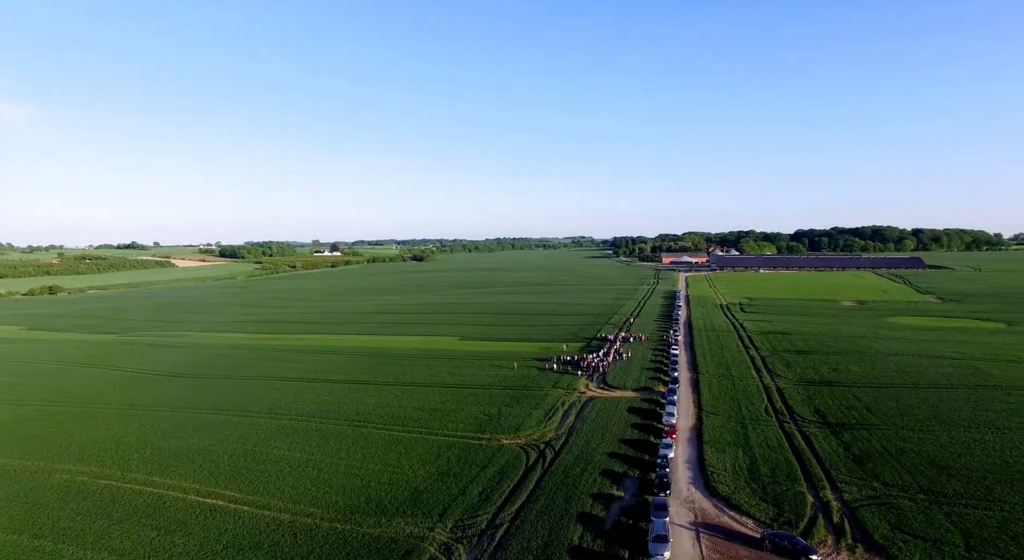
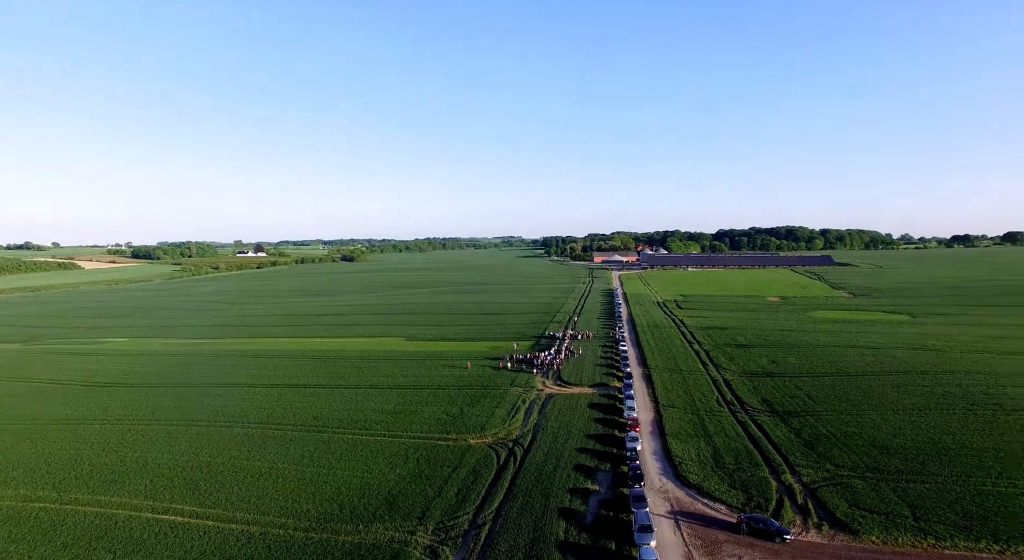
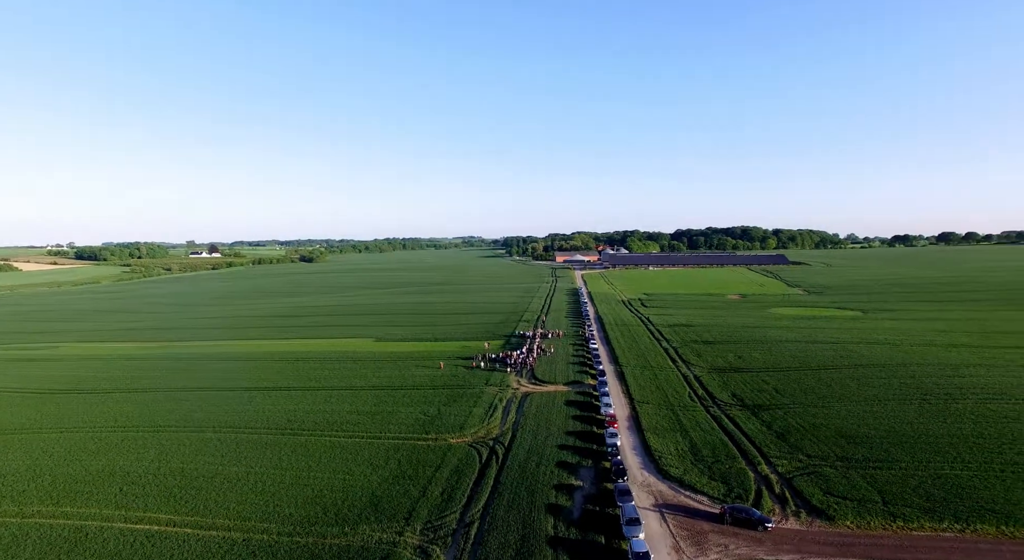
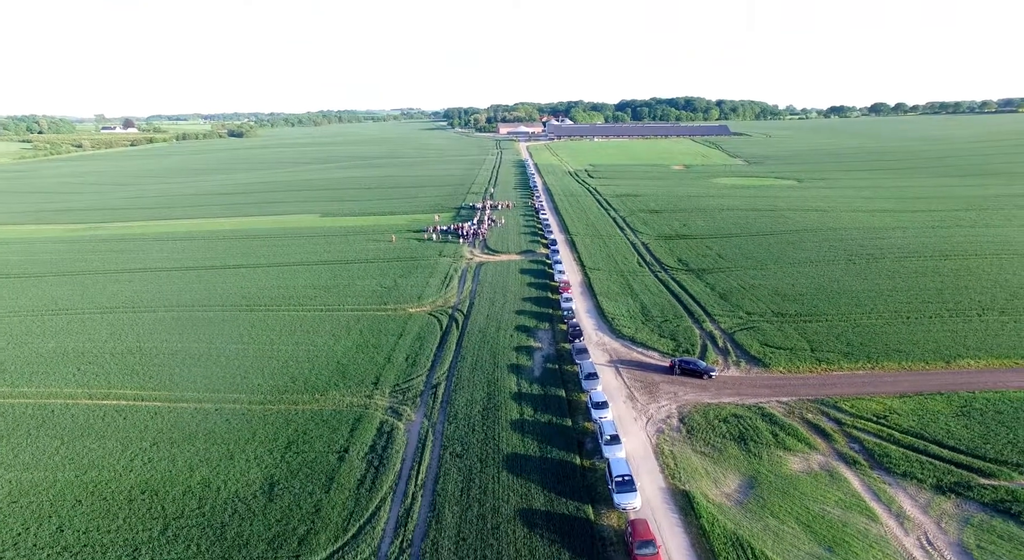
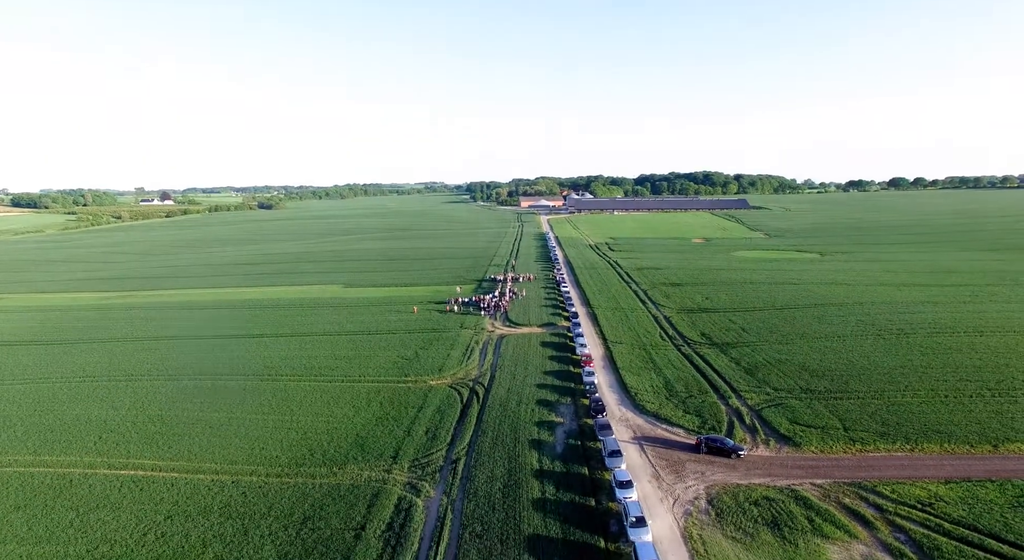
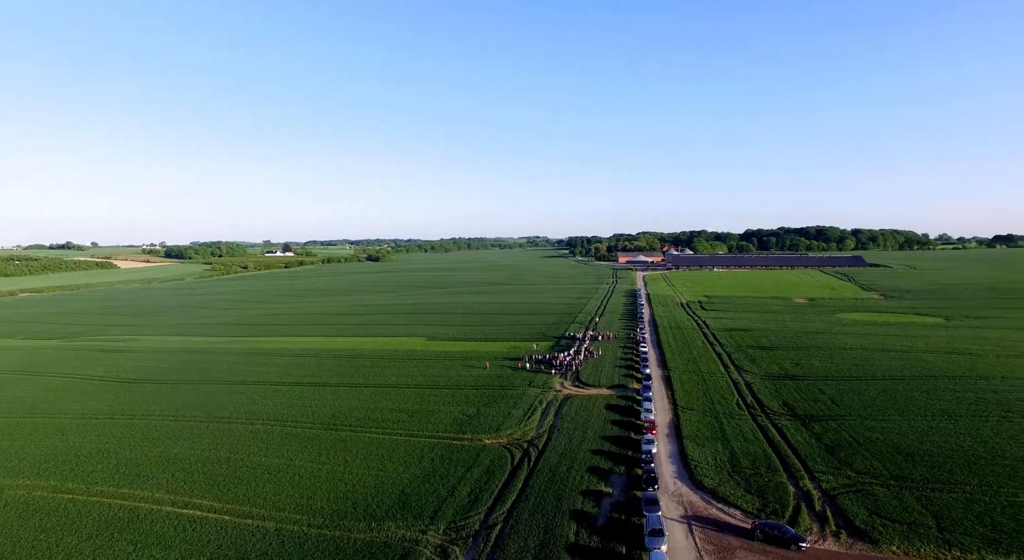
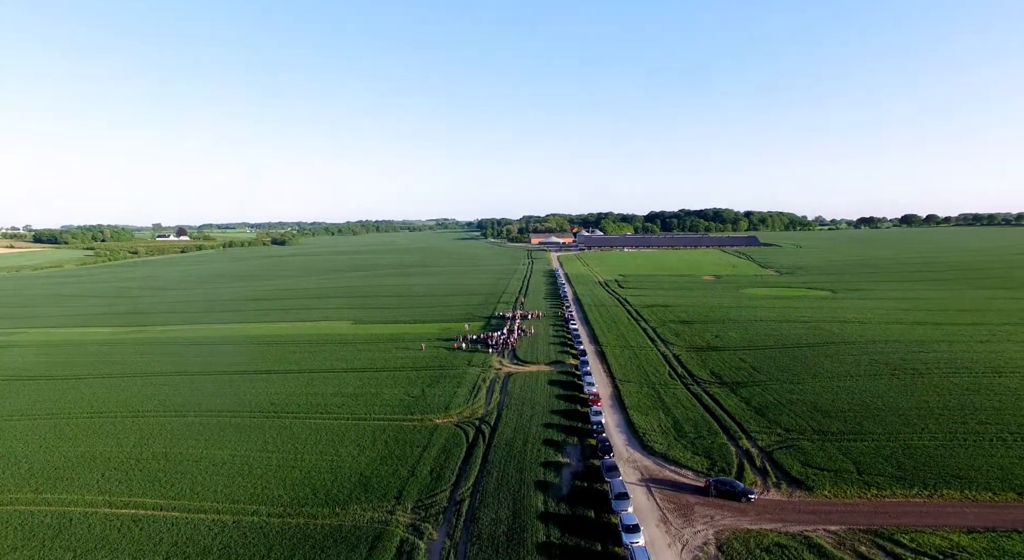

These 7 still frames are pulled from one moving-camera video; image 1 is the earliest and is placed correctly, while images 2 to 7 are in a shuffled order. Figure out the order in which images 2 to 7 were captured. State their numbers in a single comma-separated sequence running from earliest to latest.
6, 2, 3, 7, 5, 4
